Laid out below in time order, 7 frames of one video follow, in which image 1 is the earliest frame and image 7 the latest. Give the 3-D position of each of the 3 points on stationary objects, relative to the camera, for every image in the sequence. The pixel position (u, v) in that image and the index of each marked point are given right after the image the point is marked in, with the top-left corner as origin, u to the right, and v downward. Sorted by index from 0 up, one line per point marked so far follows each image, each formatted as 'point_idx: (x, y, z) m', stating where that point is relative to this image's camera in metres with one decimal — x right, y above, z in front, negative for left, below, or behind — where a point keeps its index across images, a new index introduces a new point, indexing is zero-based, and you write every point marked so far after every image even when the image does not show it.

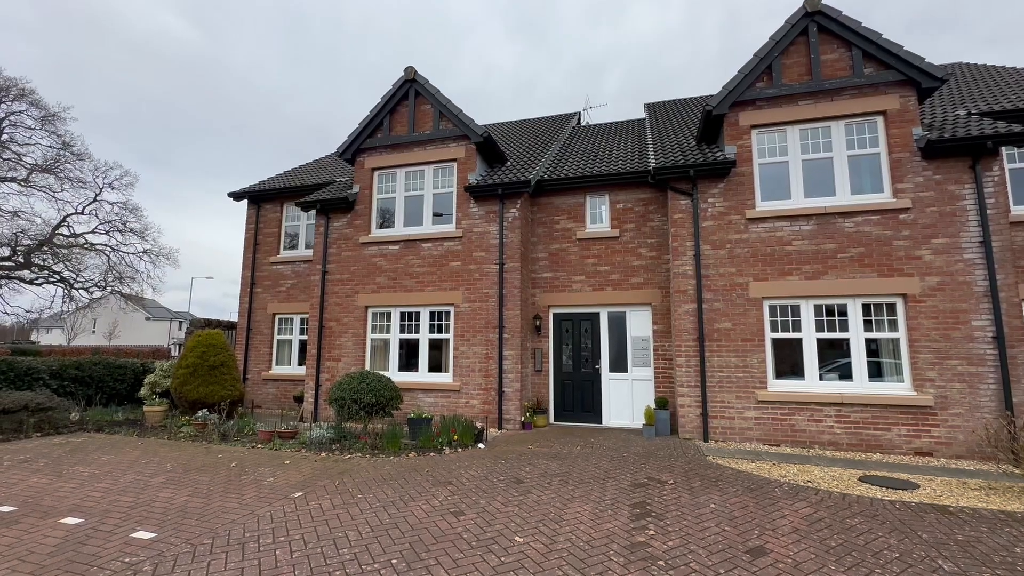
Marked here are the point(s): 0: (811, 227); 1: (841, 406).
0: (+5.2, +1.1, +8.2) m
1: (+5.5, -1.9, +7.7) m
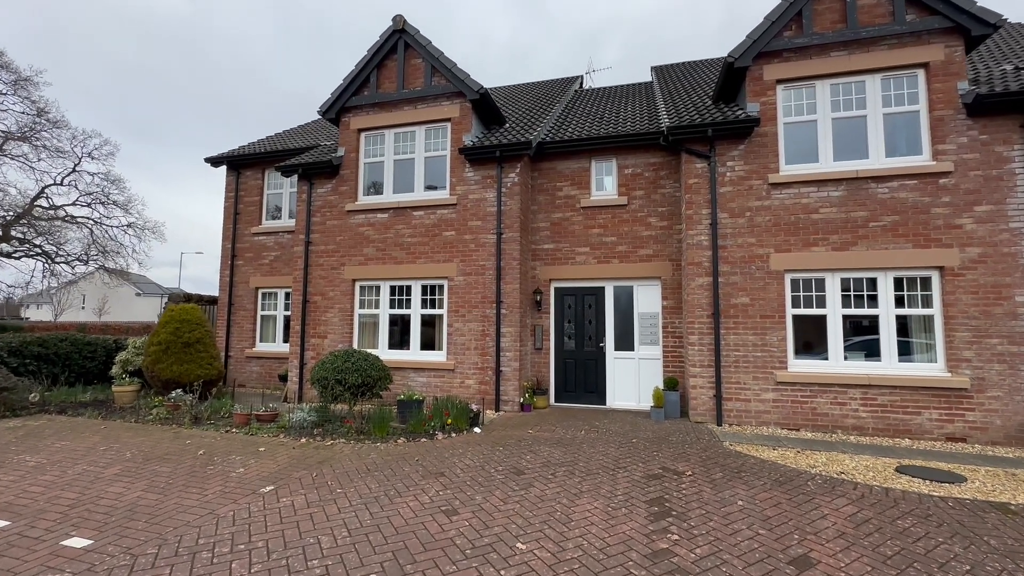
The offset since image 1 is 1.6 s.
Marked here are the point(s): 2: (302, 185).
0: (+5.2, +1.5, +7.4) m
1: (+5.4, -1.5, +7.1) m
2: (-4.6, +2.3, +10.2) m
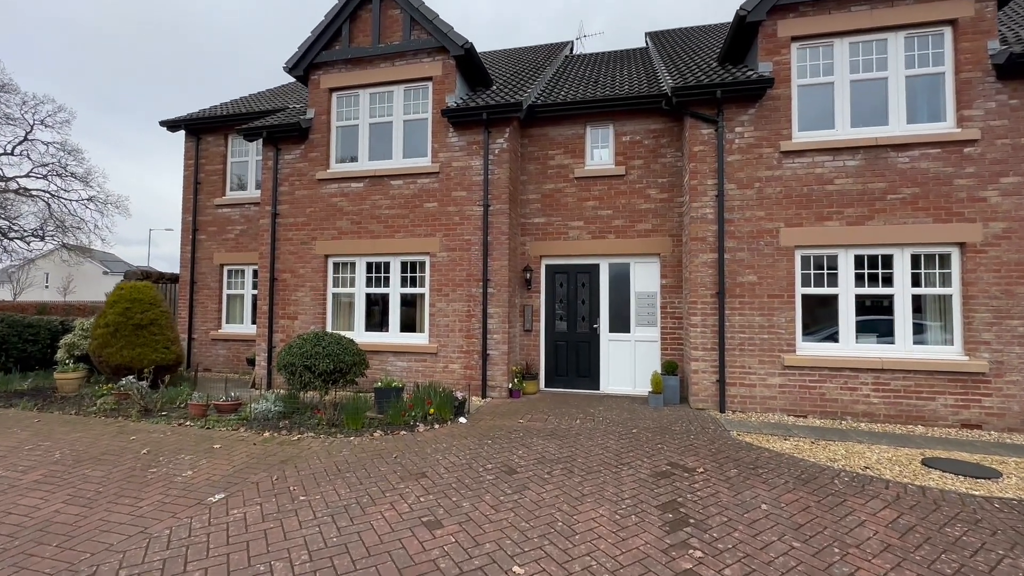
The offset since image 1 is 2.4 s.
0: (+5.1, +1.9, +6.9) m
1: (+5.3, -1.2, +6.7) m
2: (-4.9, +2.7, +9.3) m
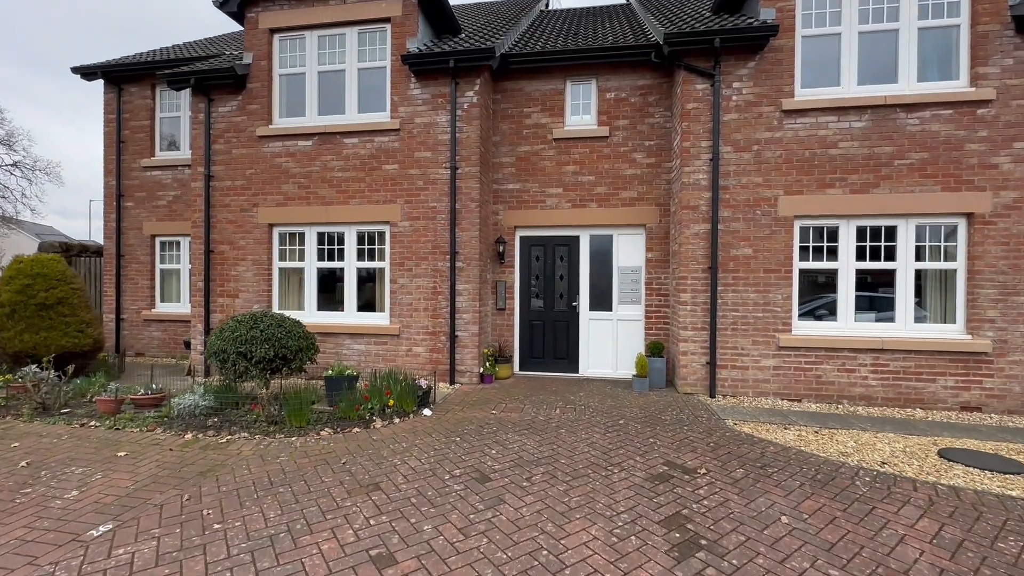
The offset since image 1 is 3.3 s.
0: (+4.7, +2.2, +6.2) m
1: (+4.9, -0.9, +6.2) m
2: (-5.4, +3.2, +8.0) m
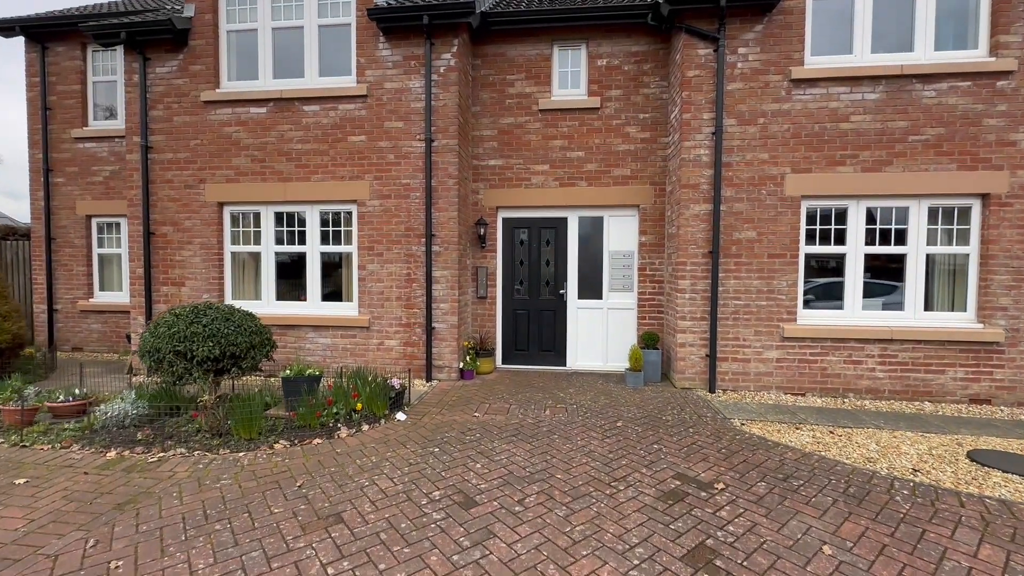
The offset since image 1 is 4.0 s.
0: (+4.5, +2.4, +5.7) m
1: (+4.7, -0.7, +5.9) m
2: (-5.7, +3.4, +6.9) m
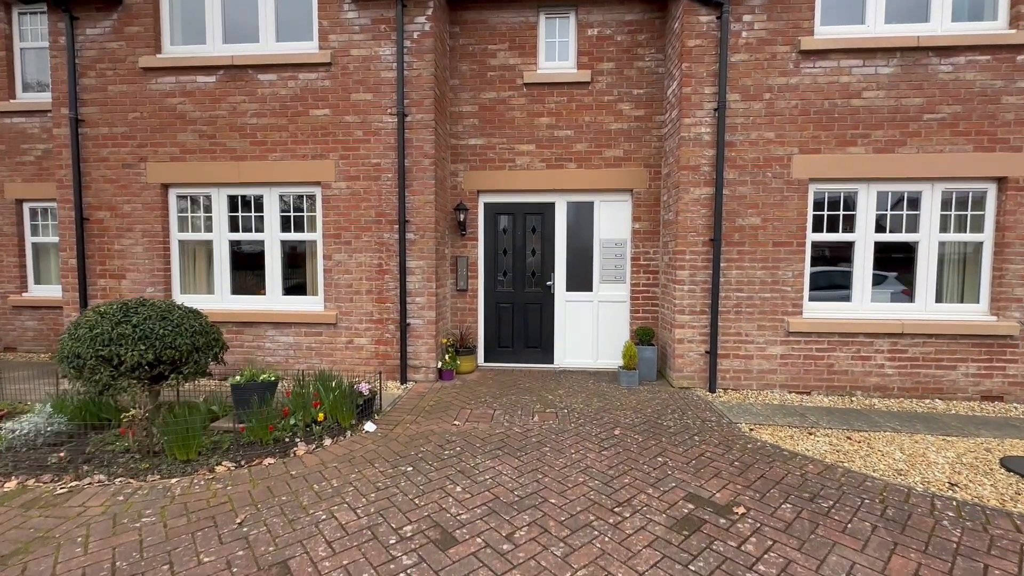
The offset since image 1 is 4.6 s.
0: (+4.3, +2.5, +5.3) m
1: (+4.5, -0.6, +5.5) m
2: (-5.9, +3.5, +6.0) m
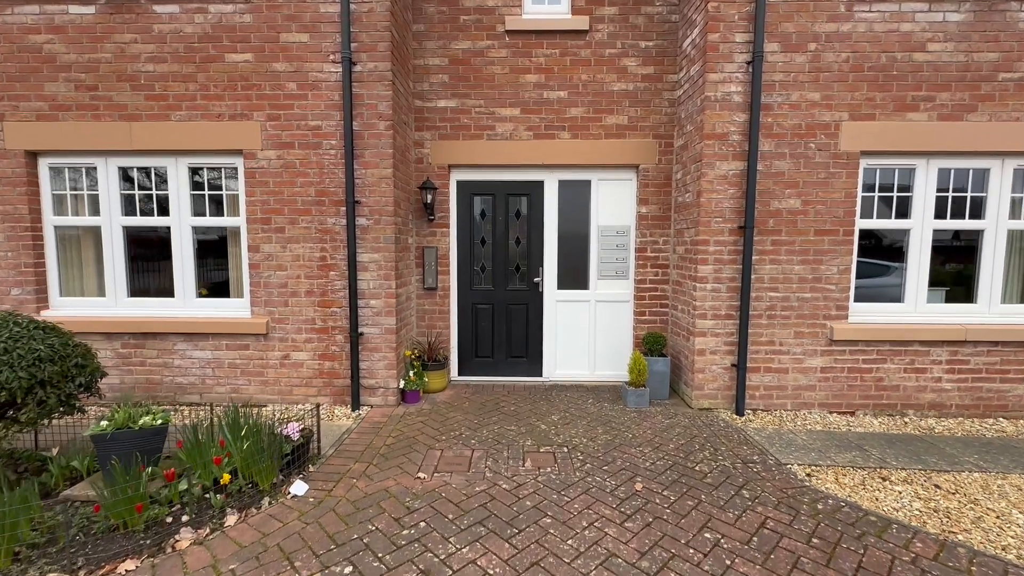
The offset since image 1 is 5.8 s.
0: (+4.1, +2.5, +4.3) m
1: (+4.4, -0.5, +4.6) m
2: (-6.1, +3.4, +4.4) m
